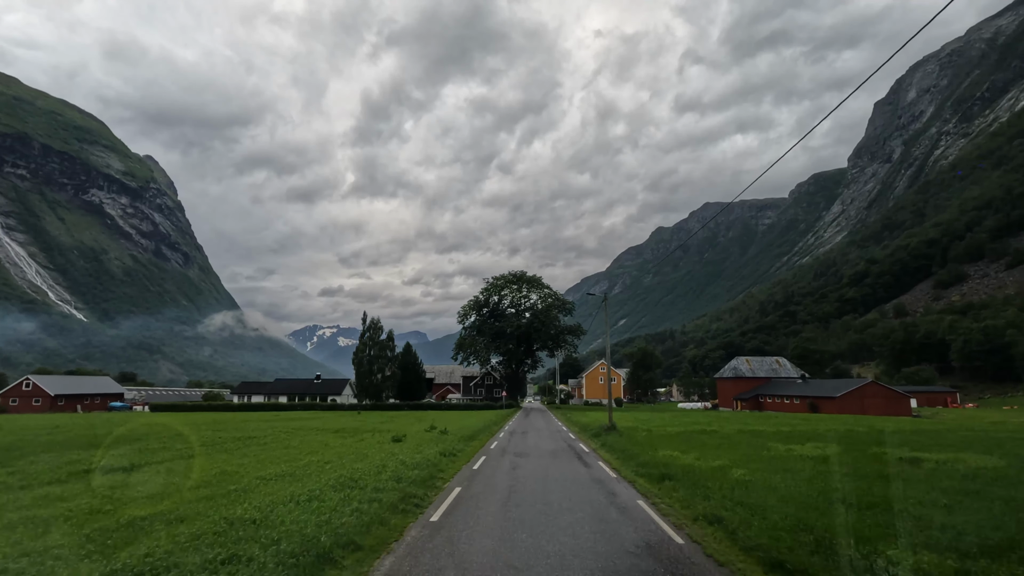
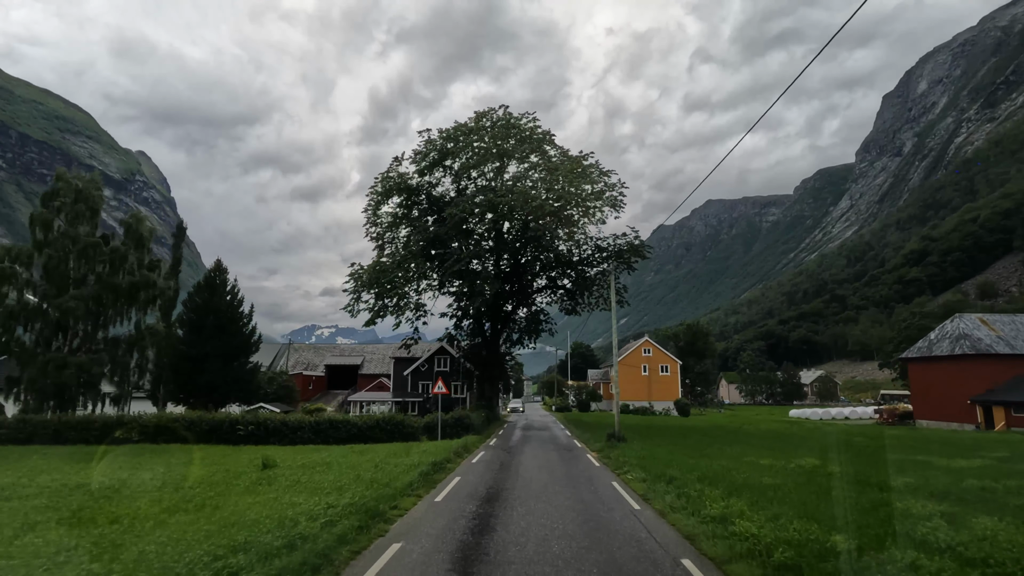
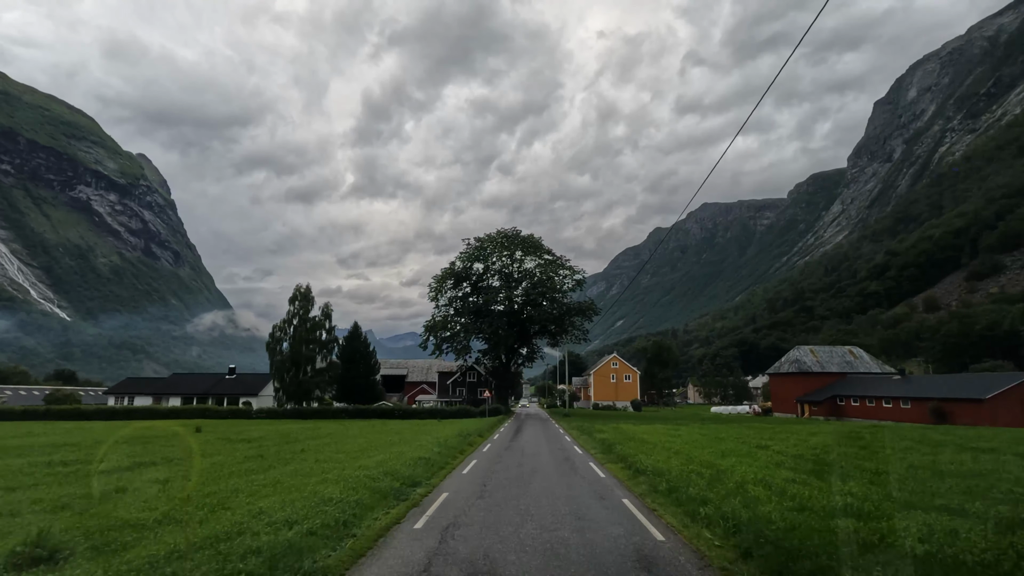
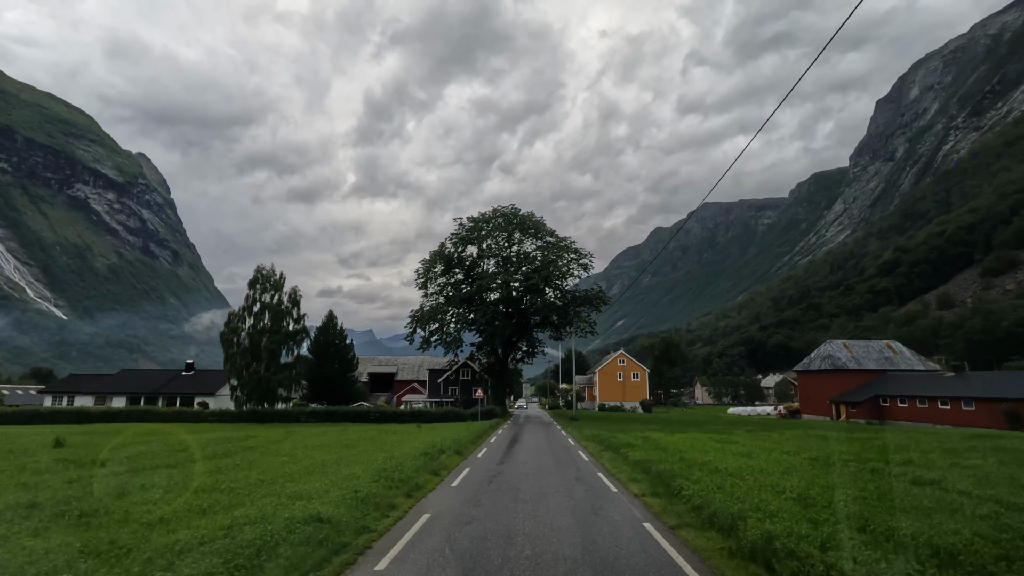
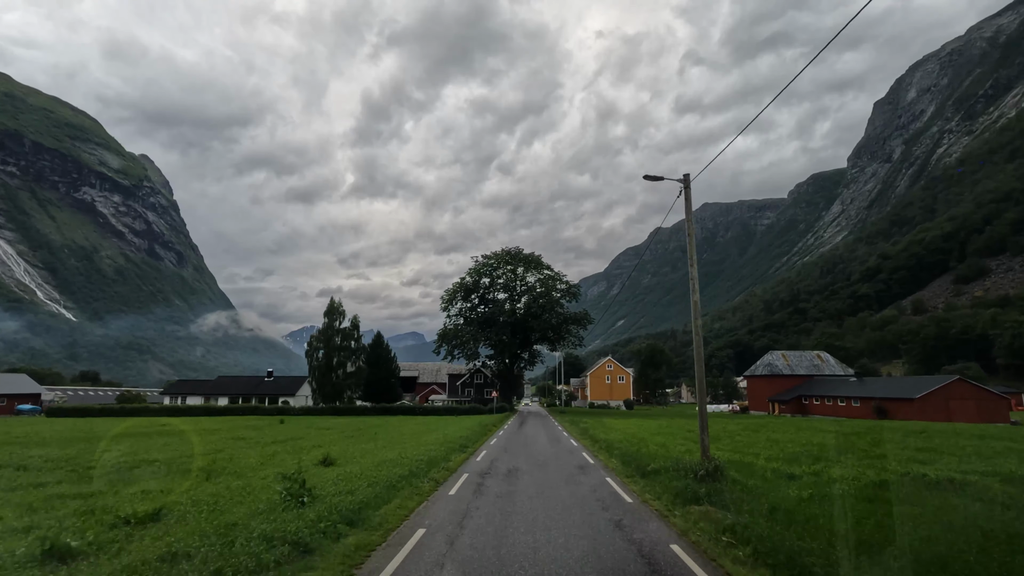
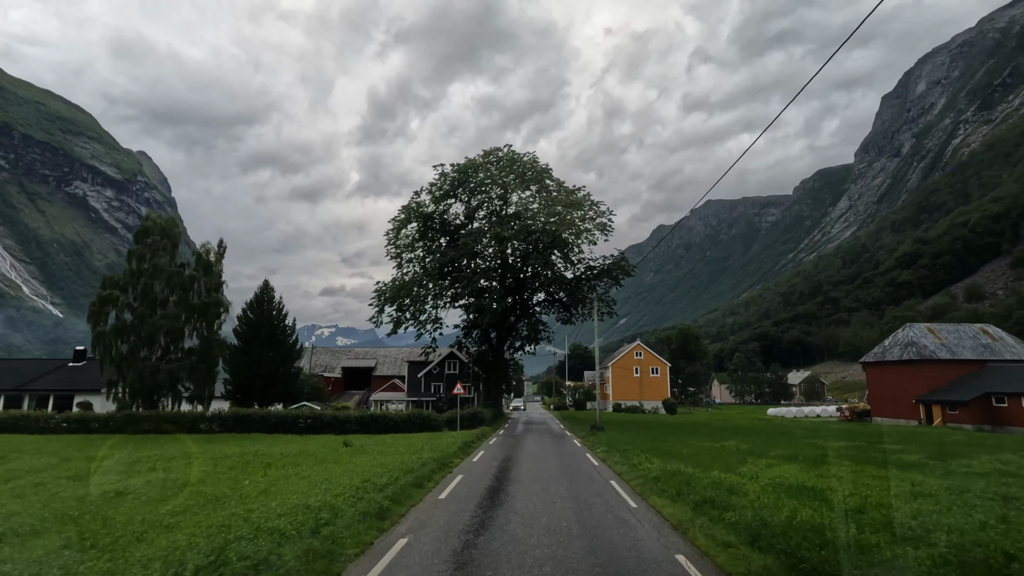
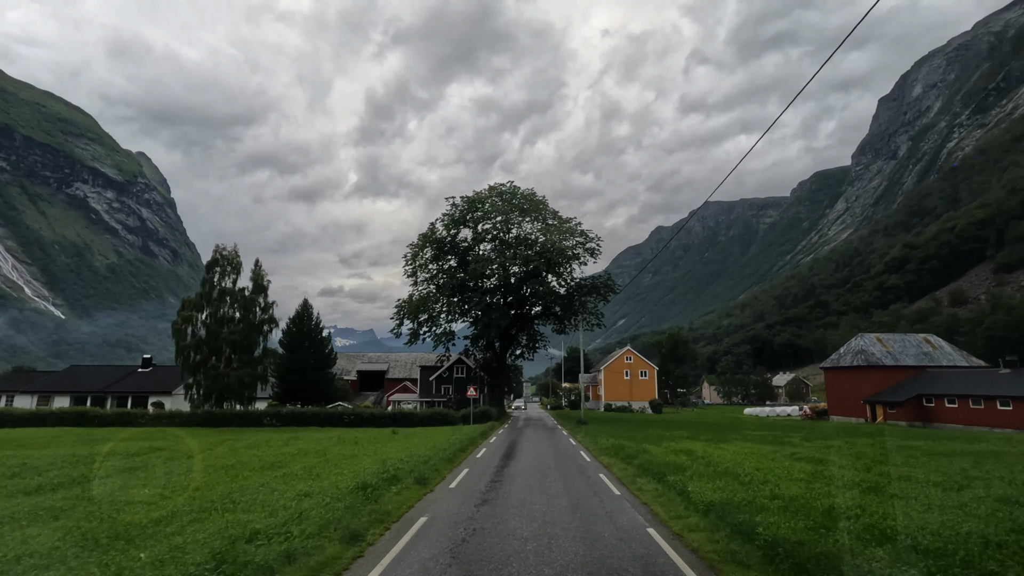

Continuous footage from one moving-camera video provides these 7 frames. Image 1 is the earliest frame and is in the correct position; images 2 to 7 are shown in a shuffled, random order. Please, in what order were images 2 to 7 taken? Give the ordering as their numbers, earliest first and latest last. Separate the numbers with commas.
5, 3, 4, 7, 6, 2
